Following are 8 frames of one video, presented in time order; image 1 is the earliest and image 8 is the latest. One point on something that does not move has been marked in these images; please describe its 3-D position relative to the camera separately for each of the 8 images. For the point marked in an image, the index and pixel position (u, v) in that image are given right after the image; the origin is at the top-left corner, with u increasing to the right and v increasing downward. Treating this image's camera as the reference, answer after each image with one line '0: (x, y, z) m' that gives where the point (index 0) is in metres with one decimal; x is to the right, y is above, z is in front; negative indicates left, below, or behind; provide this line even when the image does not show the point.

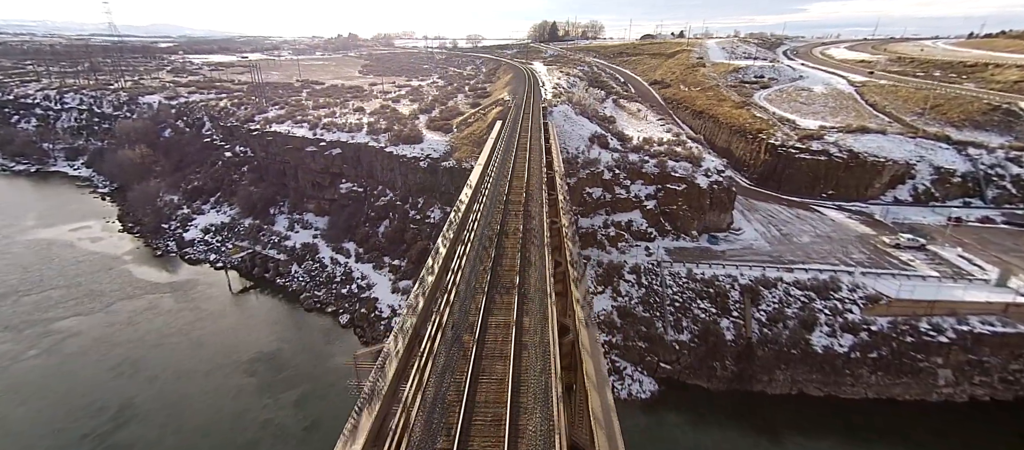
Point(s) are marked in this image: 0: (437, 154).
0: (-4.0, +3.7, +20.0) m
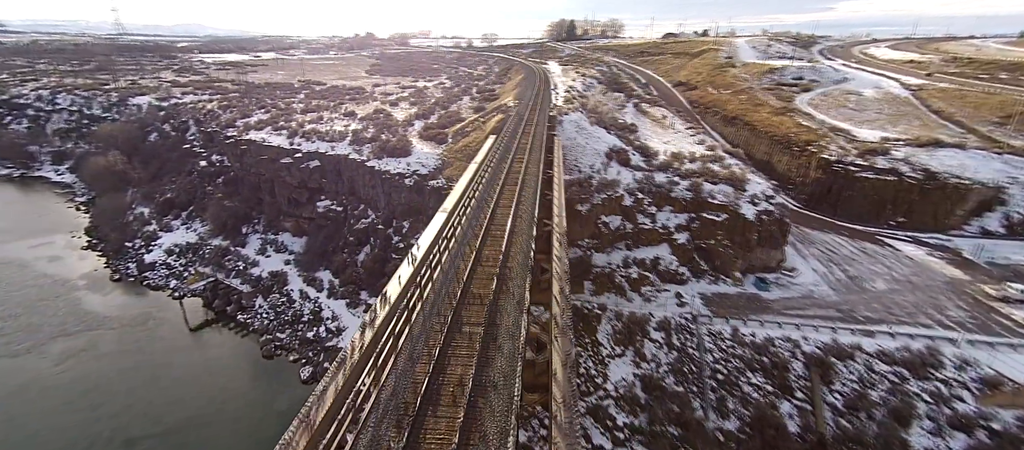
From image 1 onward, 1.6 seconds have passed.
0: (-3.9, +2.5, +17.0) m
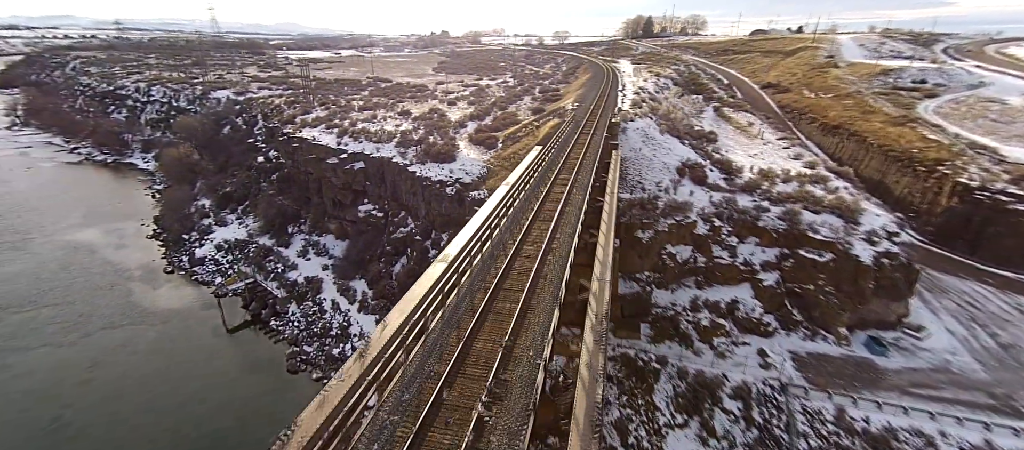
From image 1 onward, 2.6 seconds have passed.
0: (-1.8, +1.9, +15.6) m
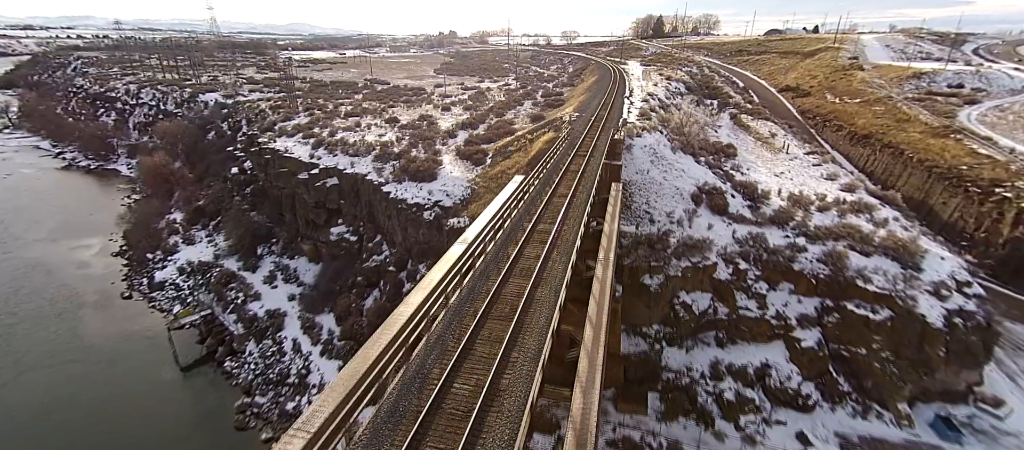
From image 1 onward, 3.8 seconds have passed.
0: (-2.2, +0.9, +13.6) m
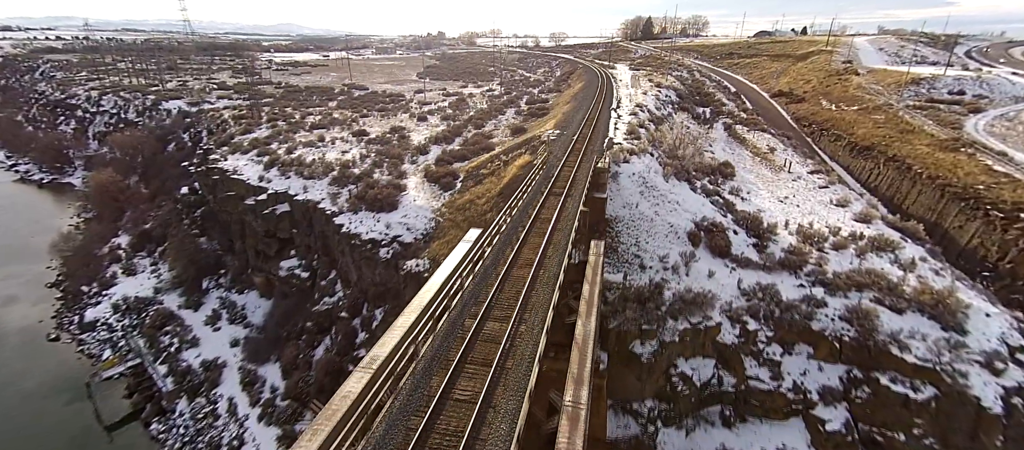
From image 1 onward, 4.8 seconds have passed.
0: (-3.1, -0.3, +11.7) m
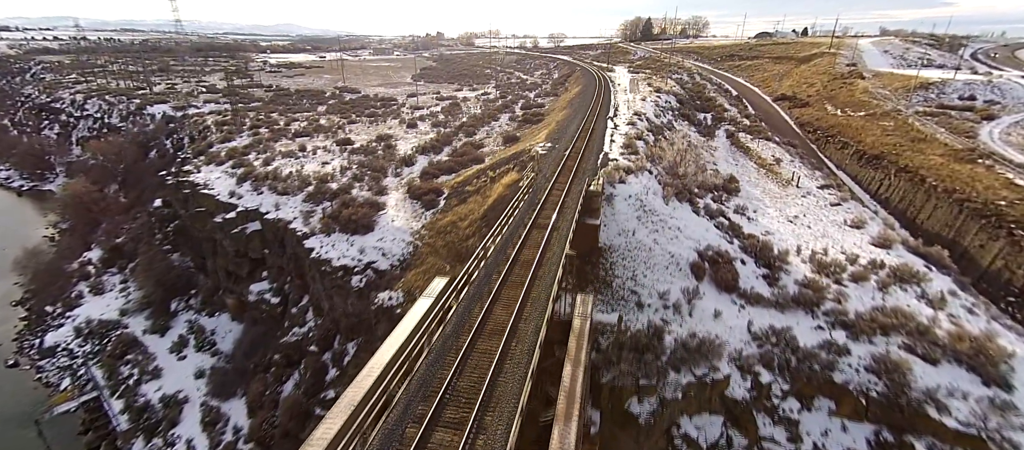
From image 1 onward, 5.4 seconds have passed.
0: (-3.5, -1.0, +10.7) m
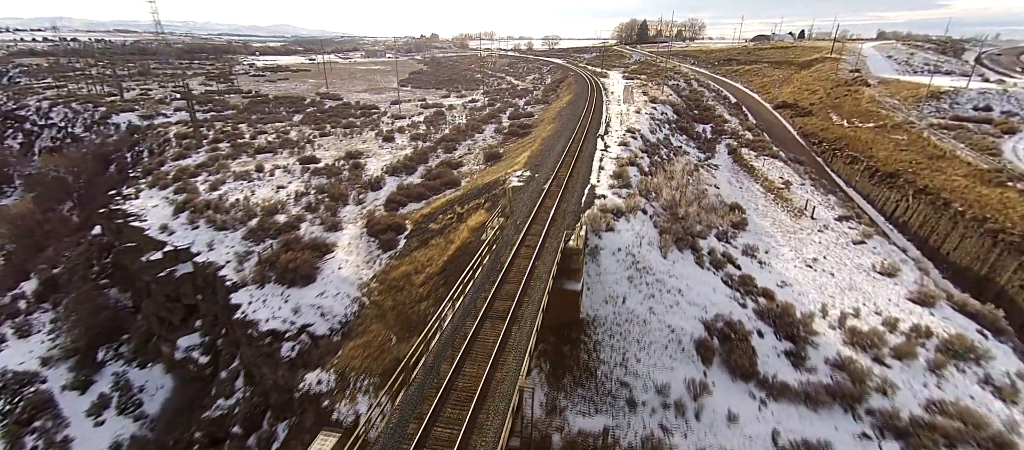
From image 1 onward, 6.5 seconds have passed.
0: (-4.3, -2.3, +8.8) m
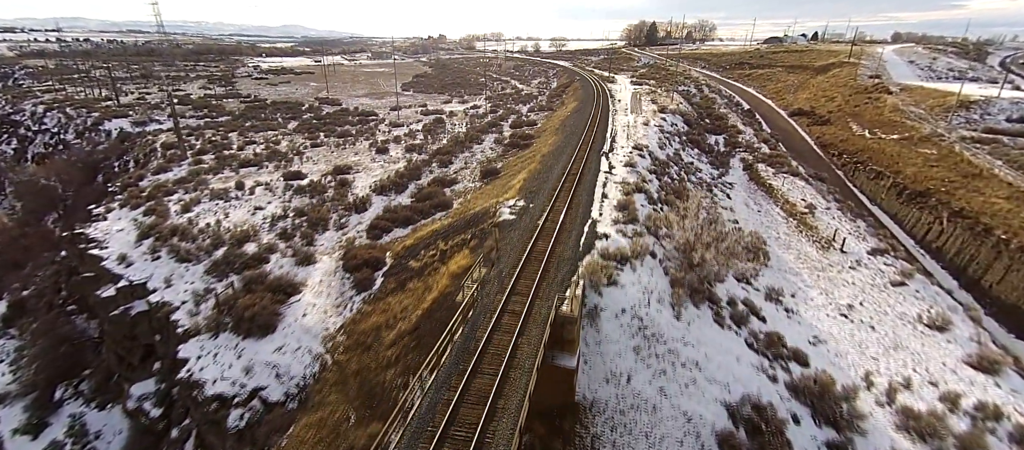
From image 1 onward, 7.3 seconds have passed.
0: (-4.6, -3.2, +7.6) m
